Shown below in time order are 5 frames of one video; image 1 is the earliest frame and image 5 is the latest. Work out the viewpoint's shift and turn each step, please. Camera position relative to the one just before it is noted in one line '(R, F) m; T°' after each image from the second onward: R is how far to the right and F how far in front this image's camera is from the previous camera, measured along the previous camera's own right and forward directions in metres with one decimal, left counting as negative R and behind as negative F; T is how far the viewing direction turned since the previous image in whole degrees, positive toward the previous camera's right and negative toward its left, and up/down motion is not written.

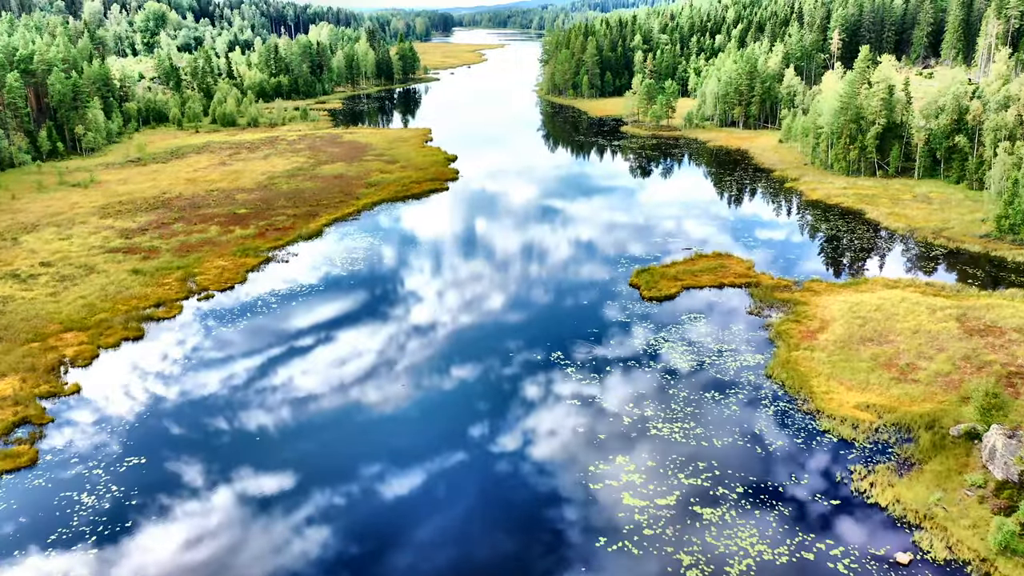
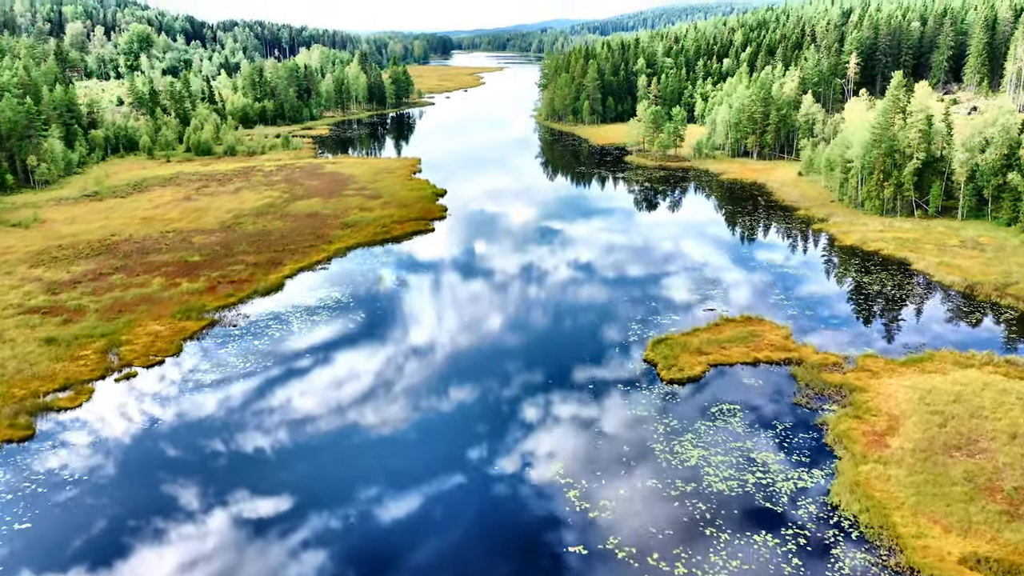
(+0.7, +8.9) m; 0°
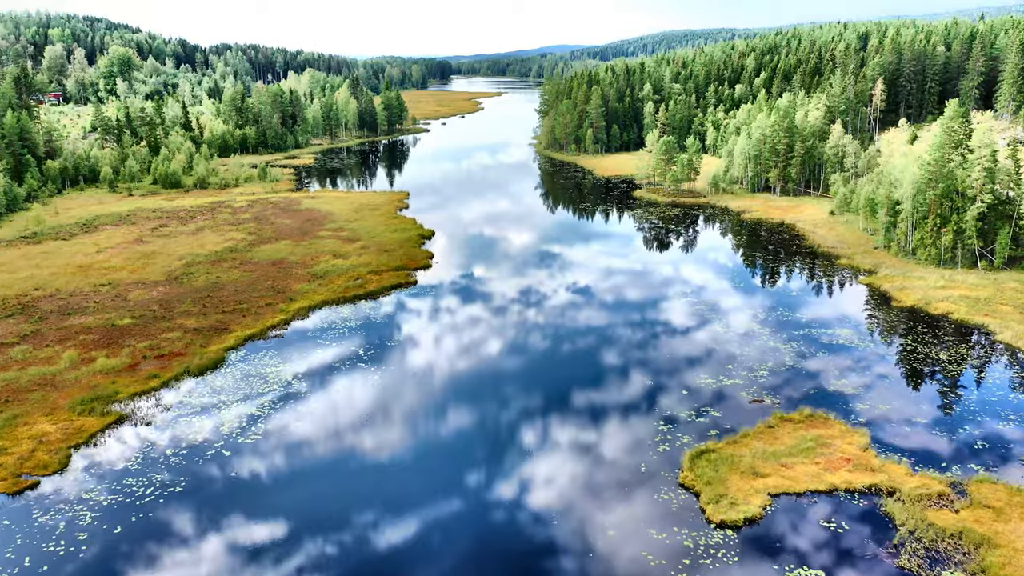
(+0.4, +10.4) m; 0°
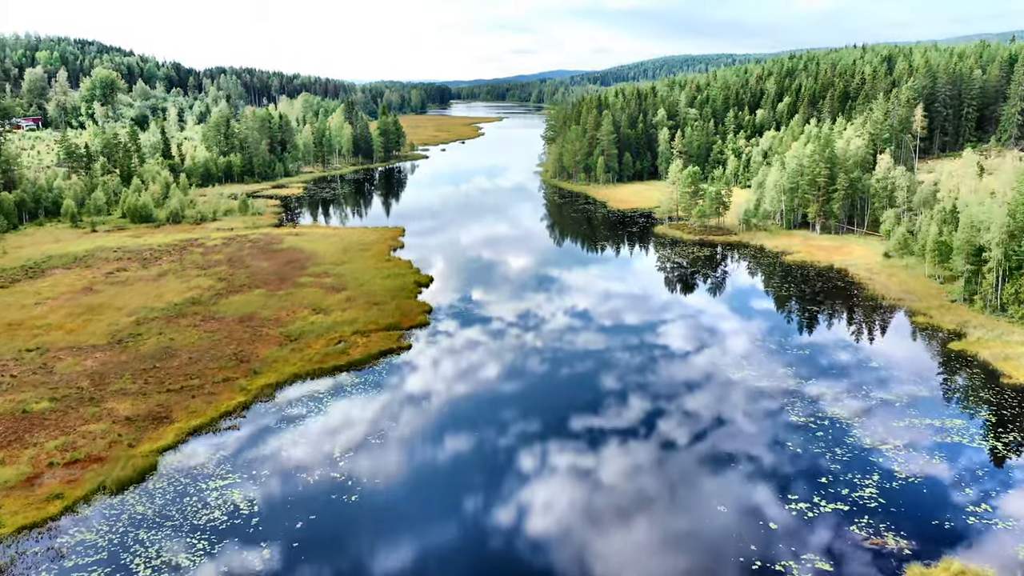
(-1.4, +10.3) m; 0°
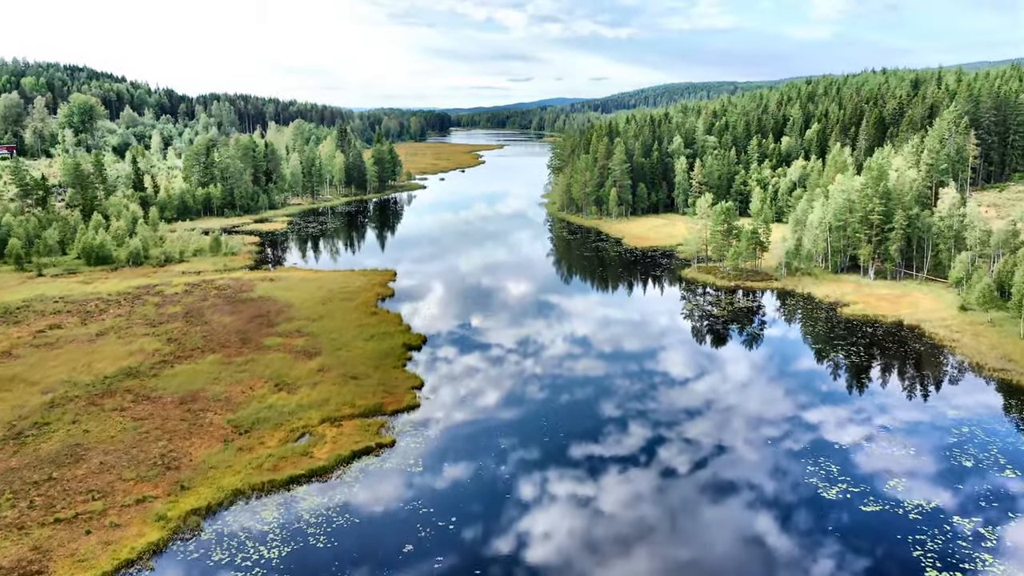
(-1.0, +11.0) m; 0°
